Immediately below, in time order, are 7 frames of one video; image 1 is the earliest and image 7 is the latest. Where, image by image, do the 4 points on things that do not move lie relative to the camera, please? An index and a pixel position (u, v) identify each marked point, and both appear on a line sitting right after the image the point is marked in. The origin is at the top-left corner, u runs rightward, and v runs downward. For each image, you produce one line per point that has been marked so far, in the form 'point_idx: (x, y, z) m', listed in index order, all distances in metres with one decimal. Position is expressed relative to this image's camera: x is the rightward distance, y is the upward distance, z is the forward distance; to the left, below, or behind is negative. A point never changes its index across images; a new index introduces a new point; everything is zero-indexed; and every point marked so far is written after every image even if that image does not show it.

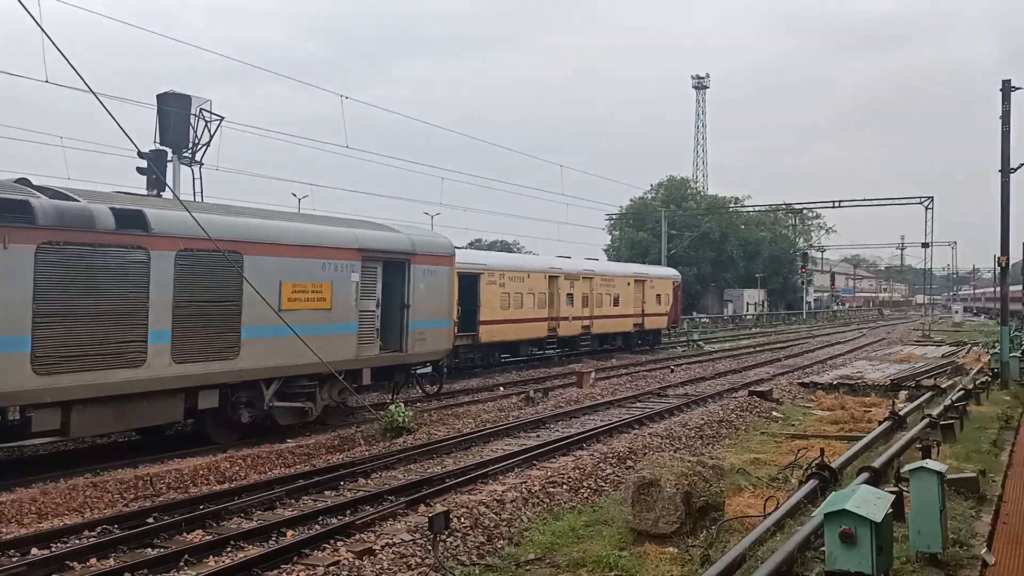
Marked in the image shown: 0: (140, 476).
0: (-3.6, -1.8, +8.5) m
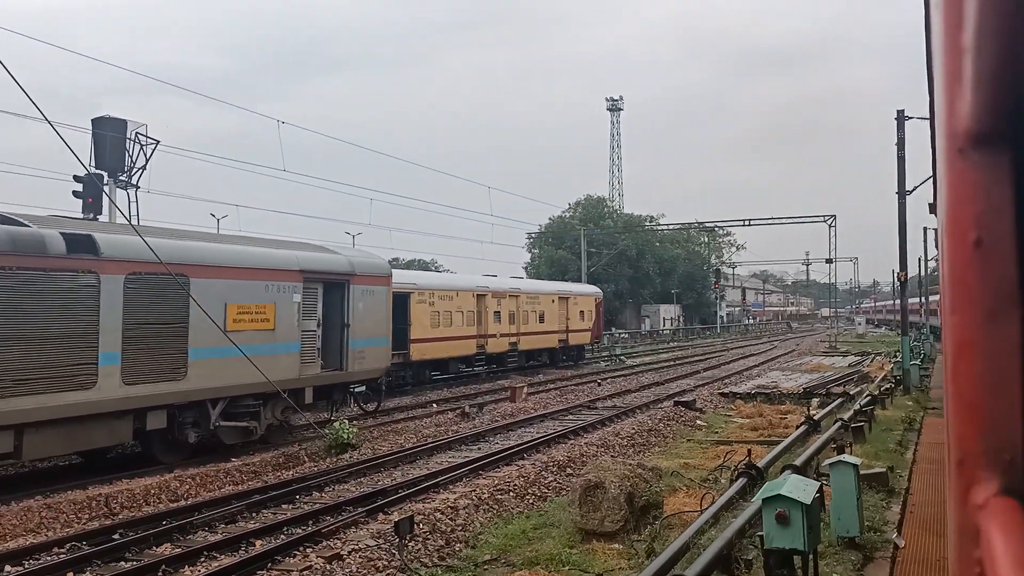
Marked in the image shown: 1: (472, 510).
0: (-4.1, -2.0, +8.6) m
1: (-0.4, -2.0, +8.3) m
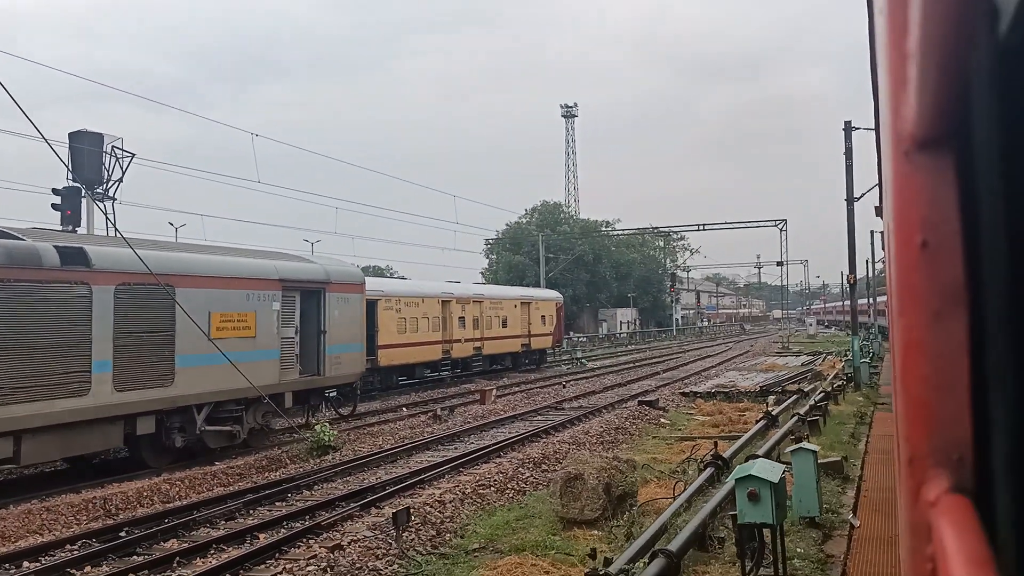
0: (-4.2, -2.1, +8.8) m
1: (-0.5, -2.1, +8.8) m
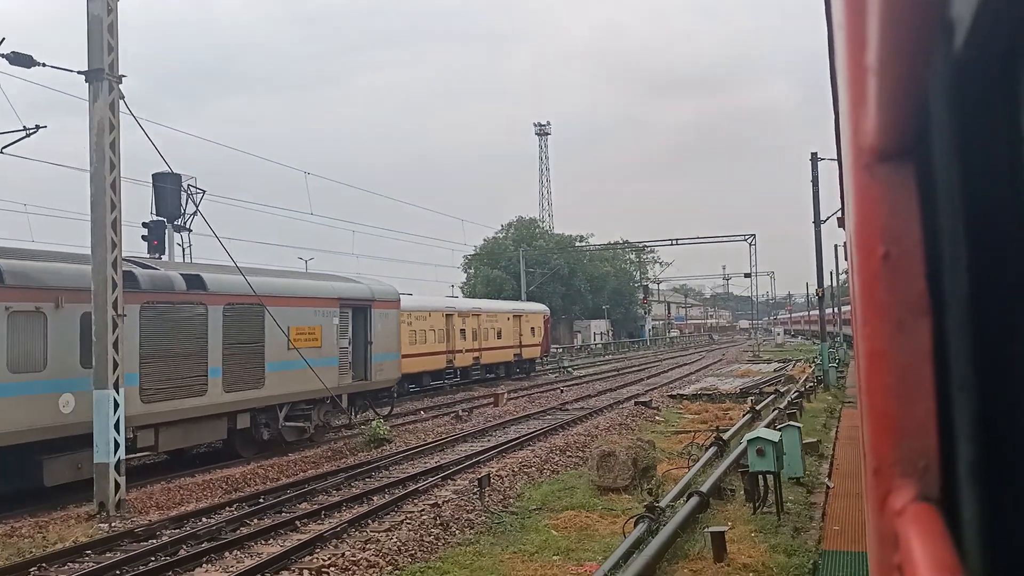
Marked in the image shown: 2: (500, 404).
0: (-3.7, -2.3, +10.8) m
1: (0.0, -2.3, +10.9) m
2: (-0.3, -2.5, +19.5) m
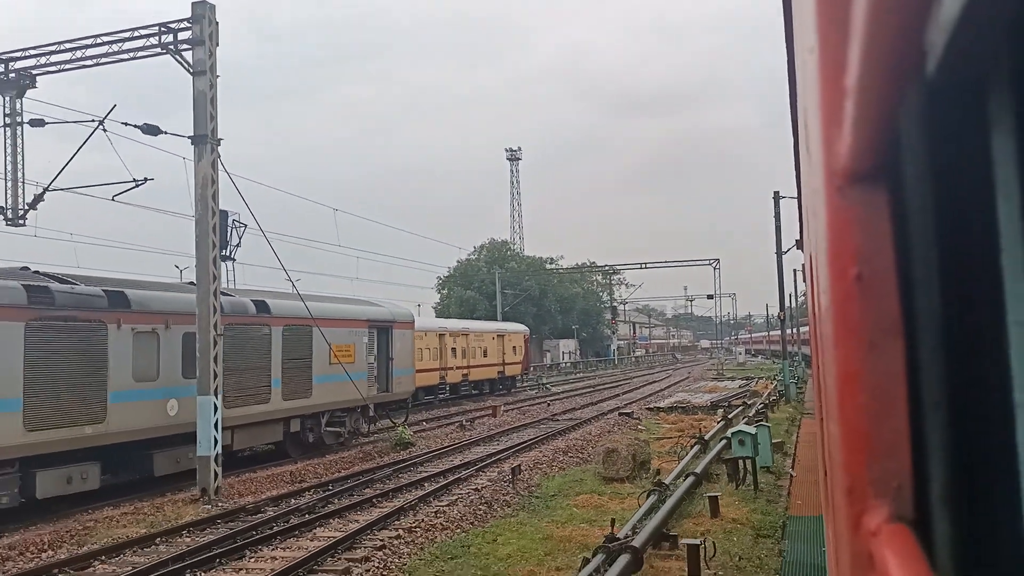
0: (-3.4, -2.7, +12.7) m
1: (+0.3, -2.6, +13.0) m
2: (-0.4, -3.1, +21.6) m
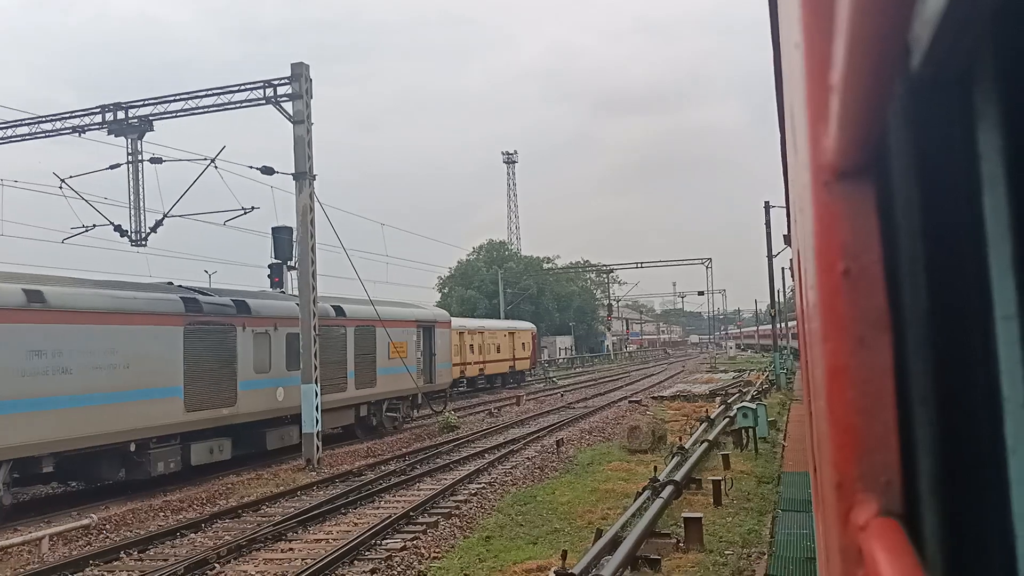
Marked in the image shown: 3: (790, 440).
0: (-2.8, -2.8, +15.2) m
1: (+0.9, -2.7, +15.5) m
2: (+0.2, -3.1, +24.1) m
3: (+4.3, -2.4, +13.8) m
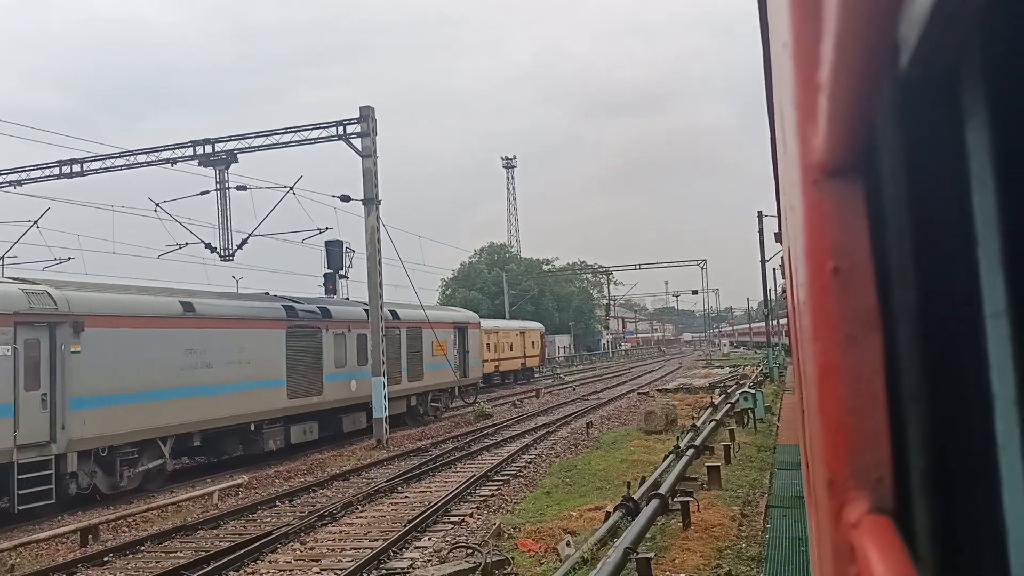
0: (-2.1, -2.9, +17.7) m
1: (+1.6, -2.8, +18.1) m
2: (+0.8, -3.3, +26.6) m
3: (+4.9, -2.5, +16.4) m
